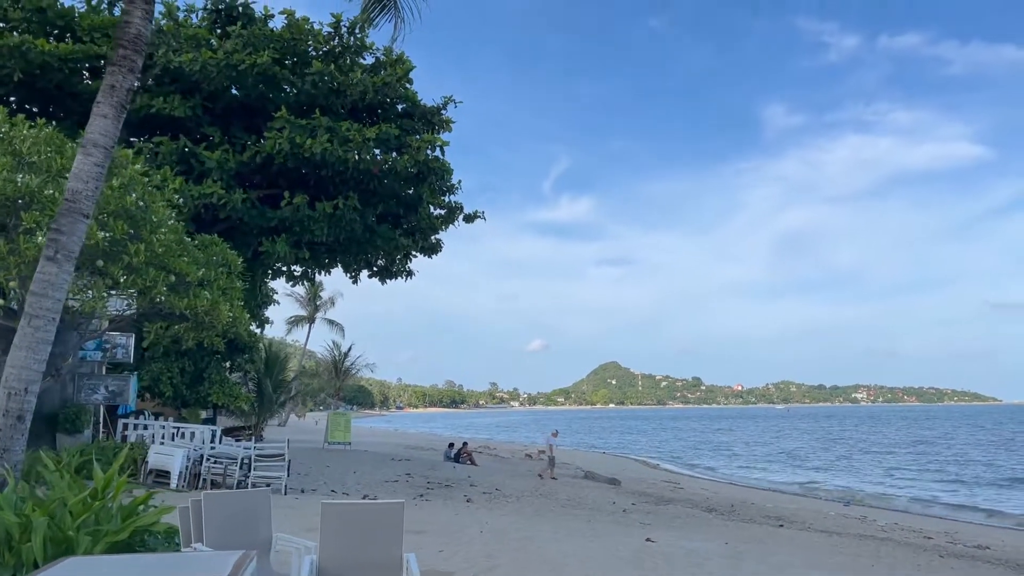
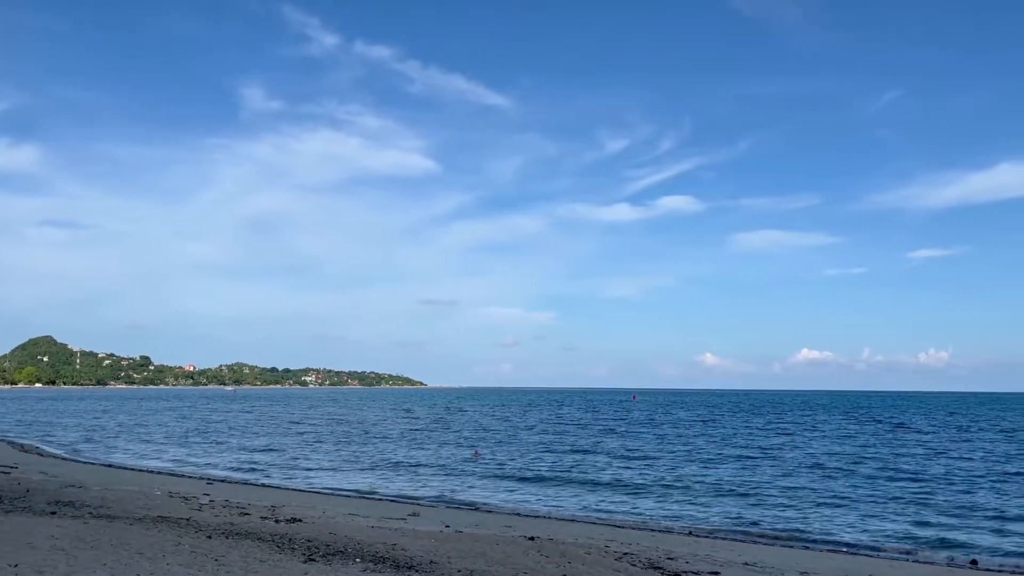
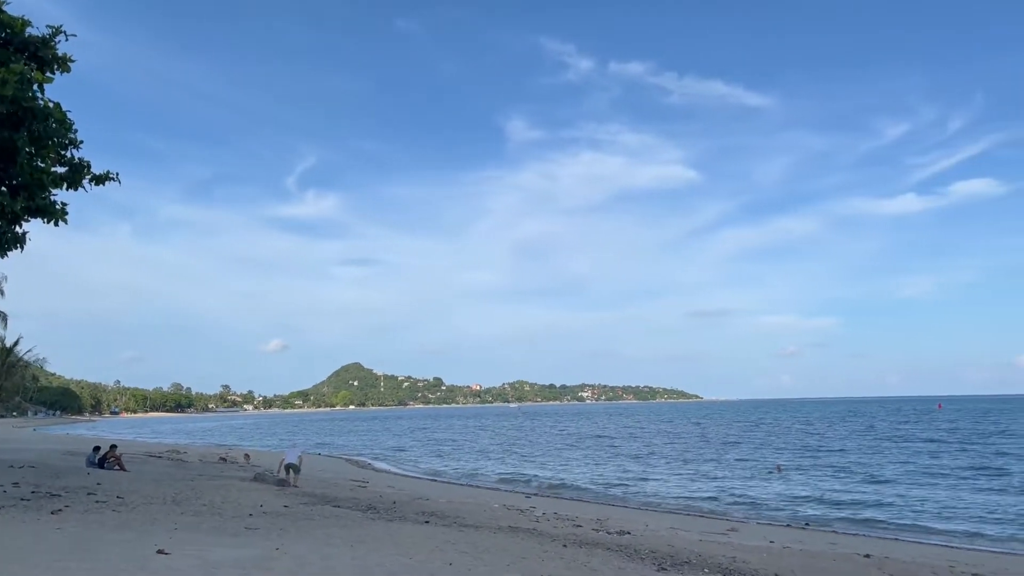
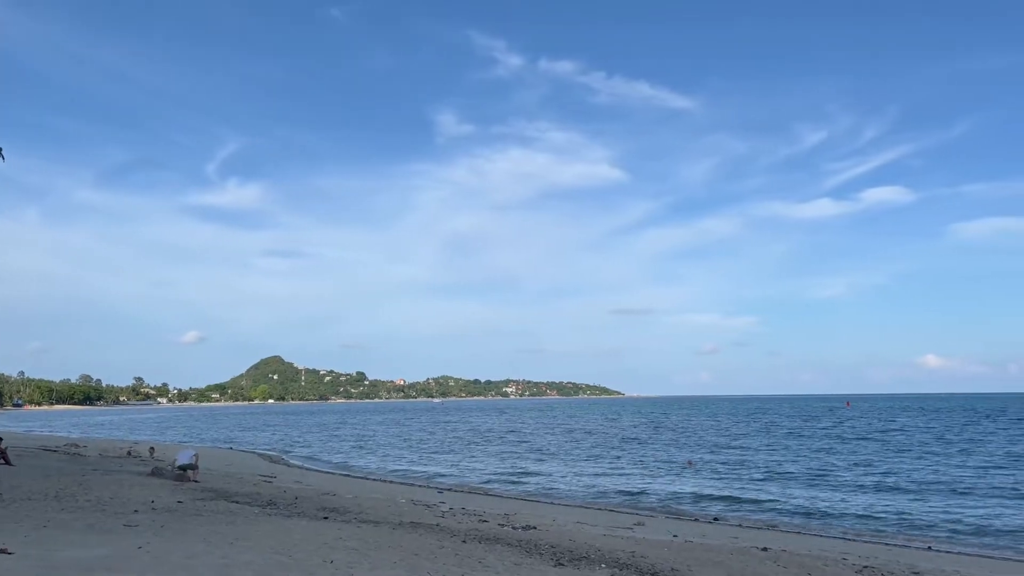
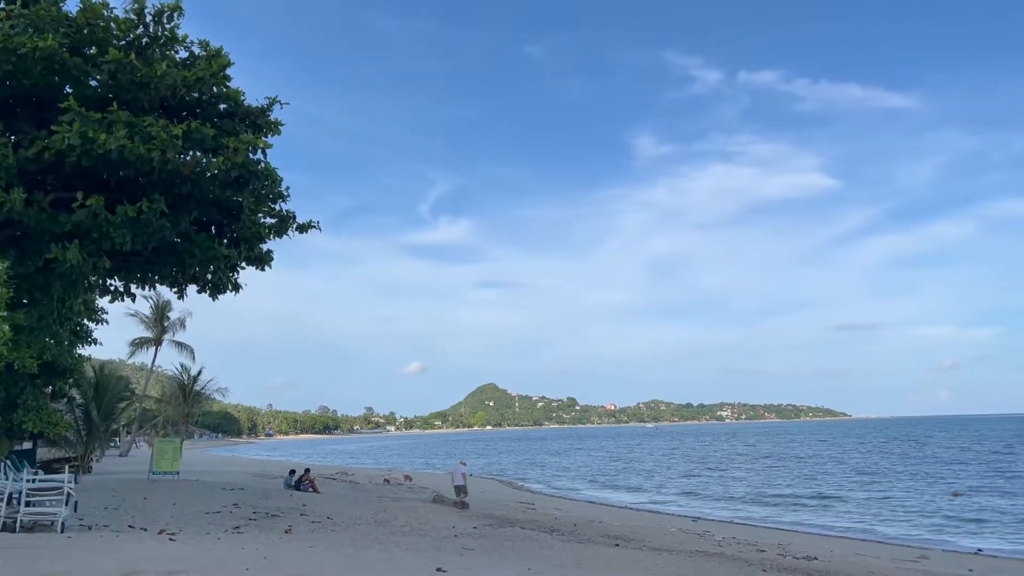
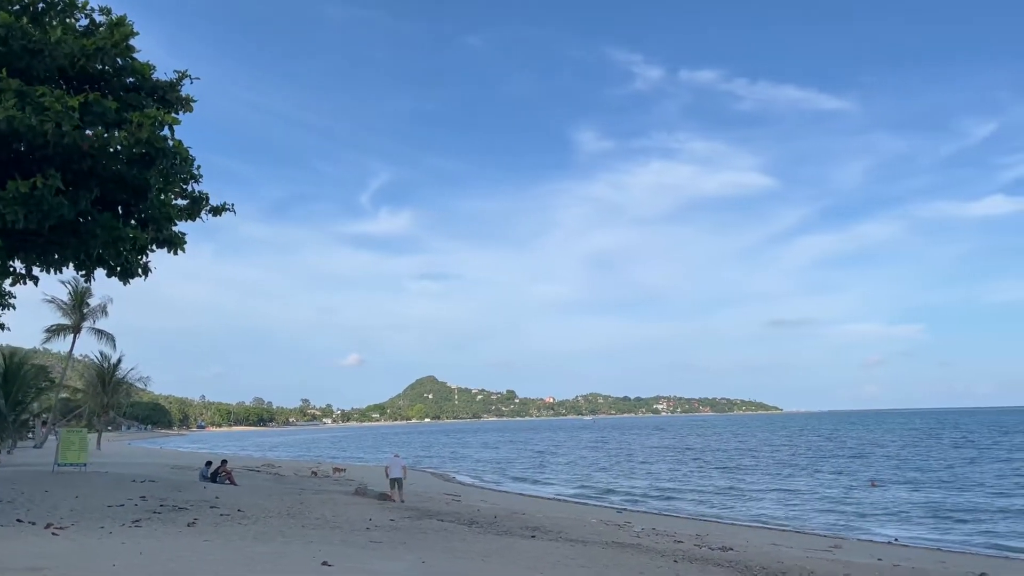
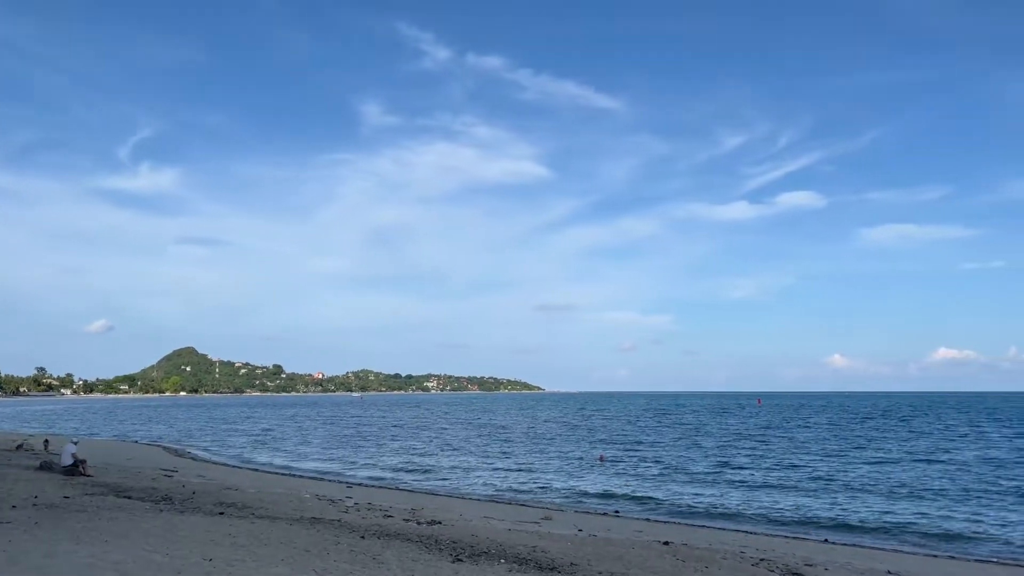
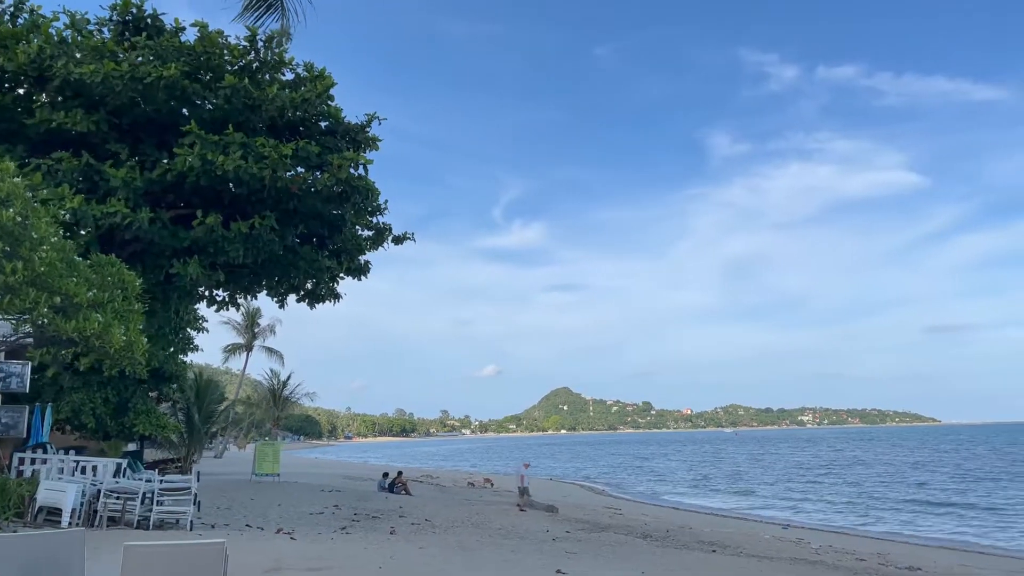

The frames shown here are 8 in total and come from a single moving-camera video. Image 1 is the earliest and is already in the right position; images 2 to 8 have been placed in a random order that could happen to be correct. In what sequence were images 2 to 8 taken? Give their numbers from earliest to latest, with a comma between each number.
8, 5, 6, 3, 4, 7, 2
